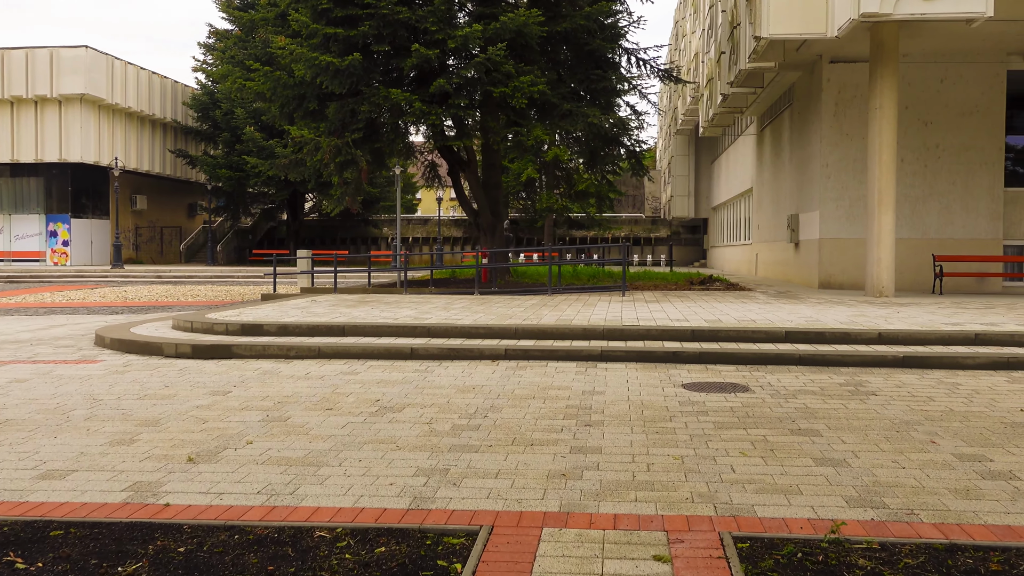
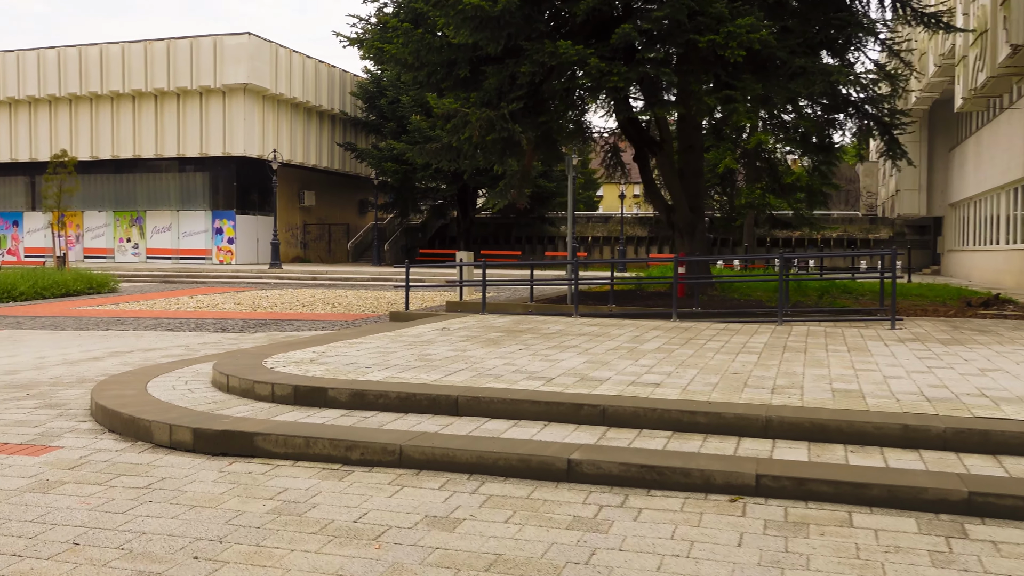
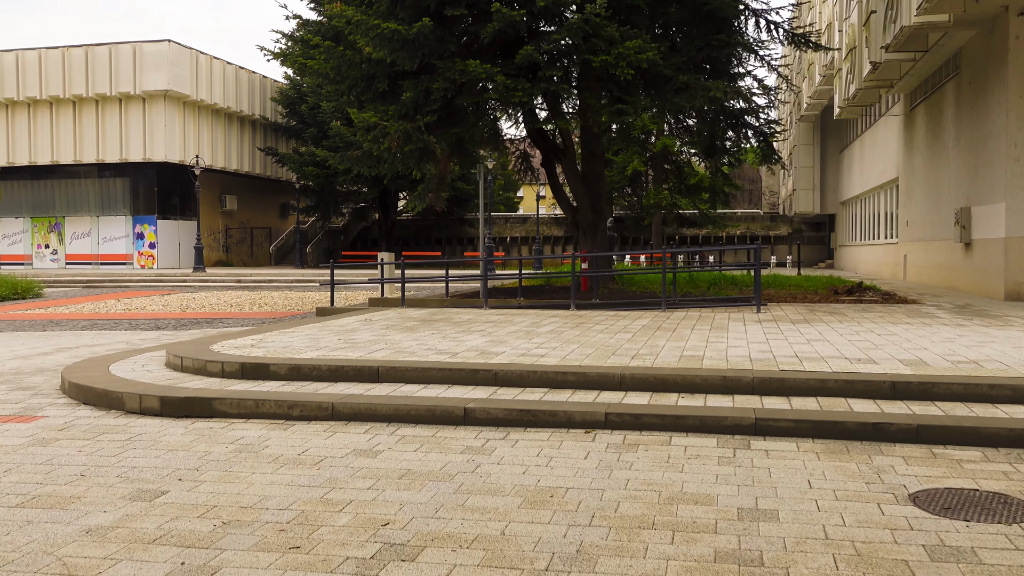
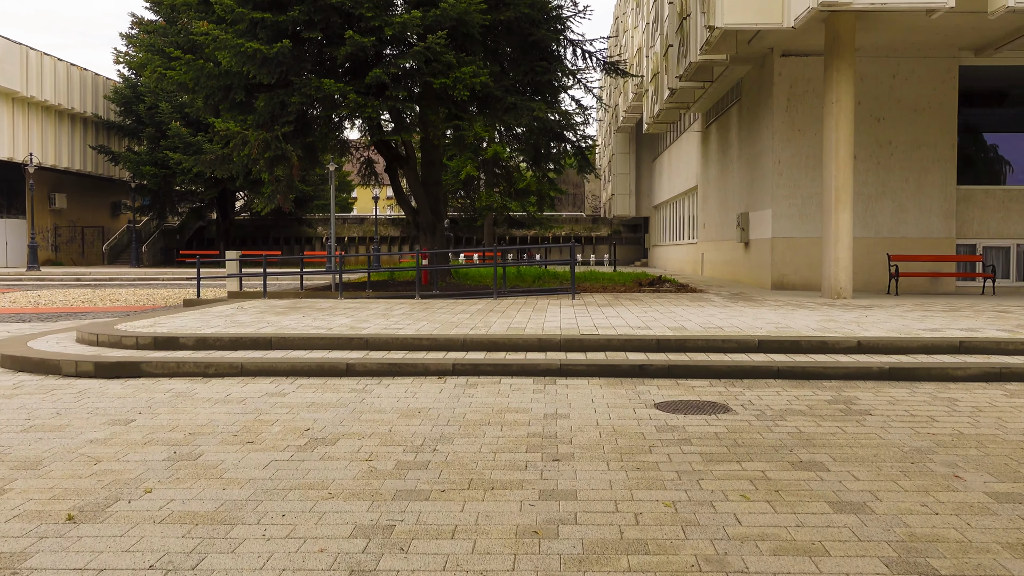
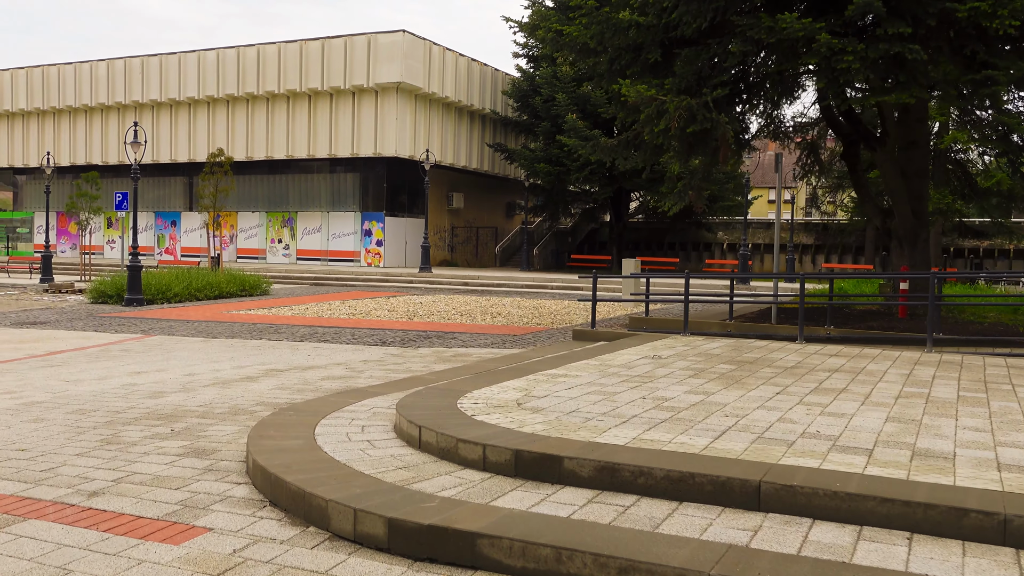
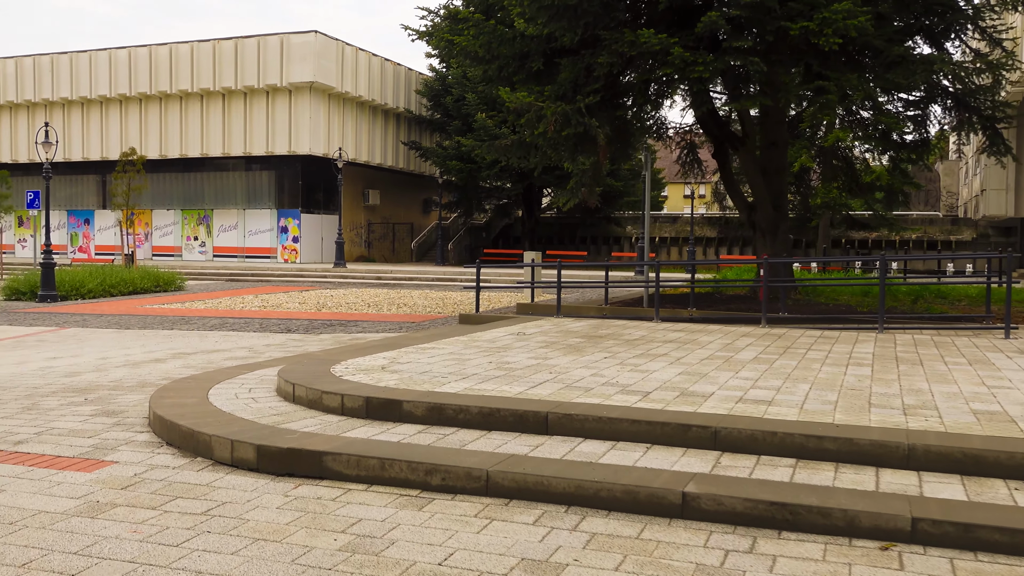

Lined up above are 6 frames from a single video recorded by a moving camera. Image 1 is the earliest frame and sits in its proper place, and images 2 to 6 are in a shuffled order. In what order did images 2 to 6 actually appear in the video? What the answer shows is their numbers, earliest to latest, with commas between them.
4, 3, 2, 6, 5
